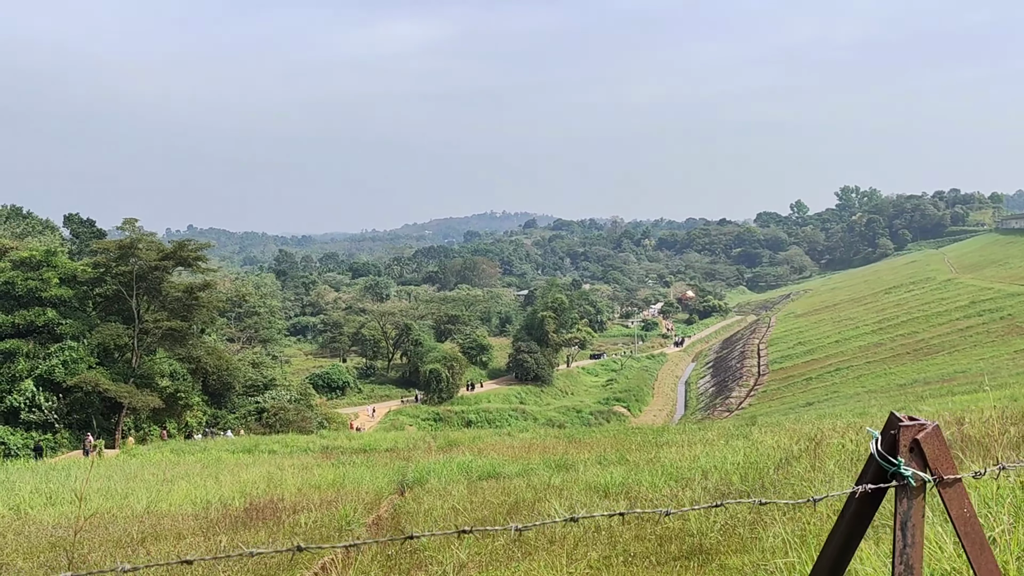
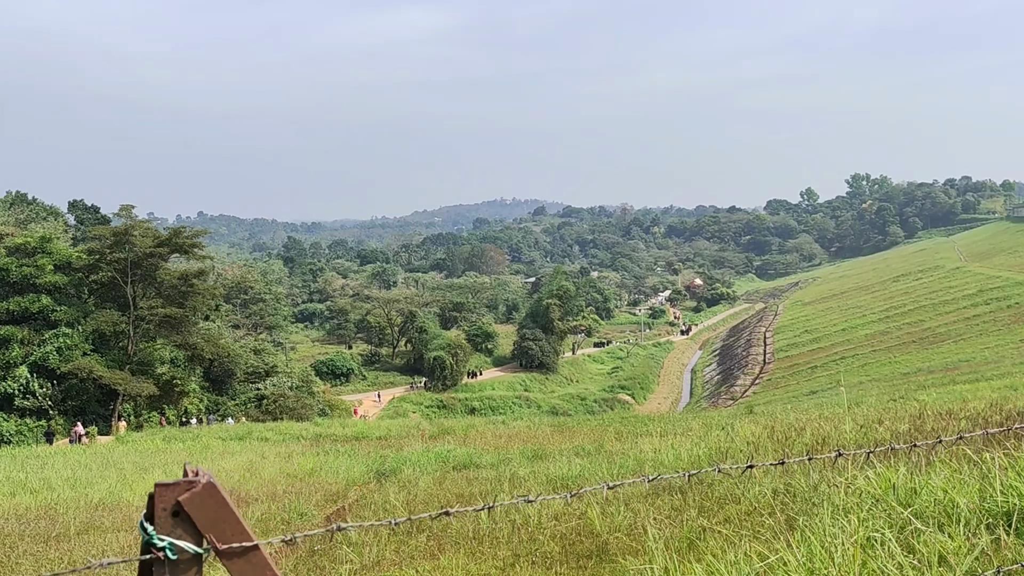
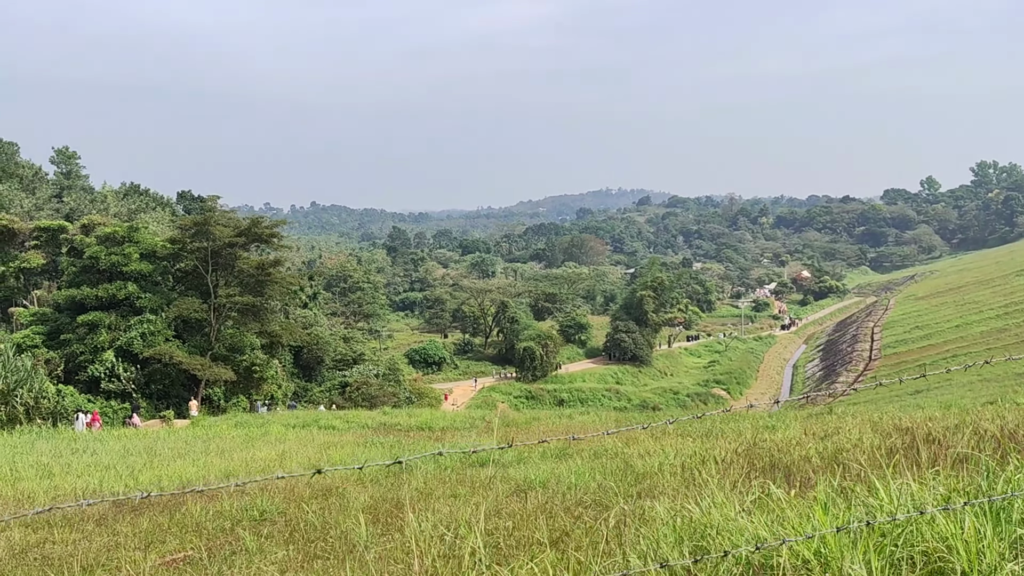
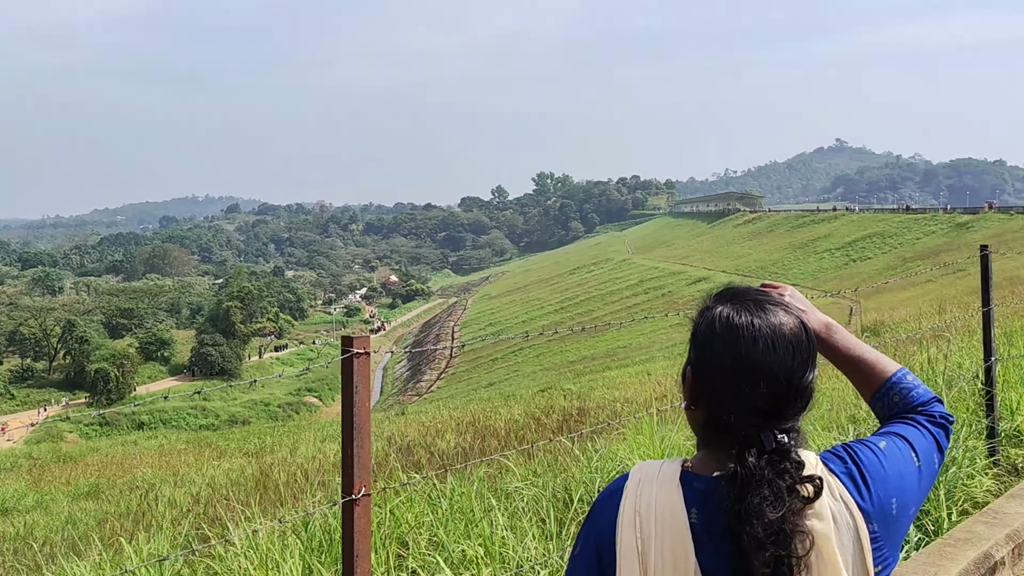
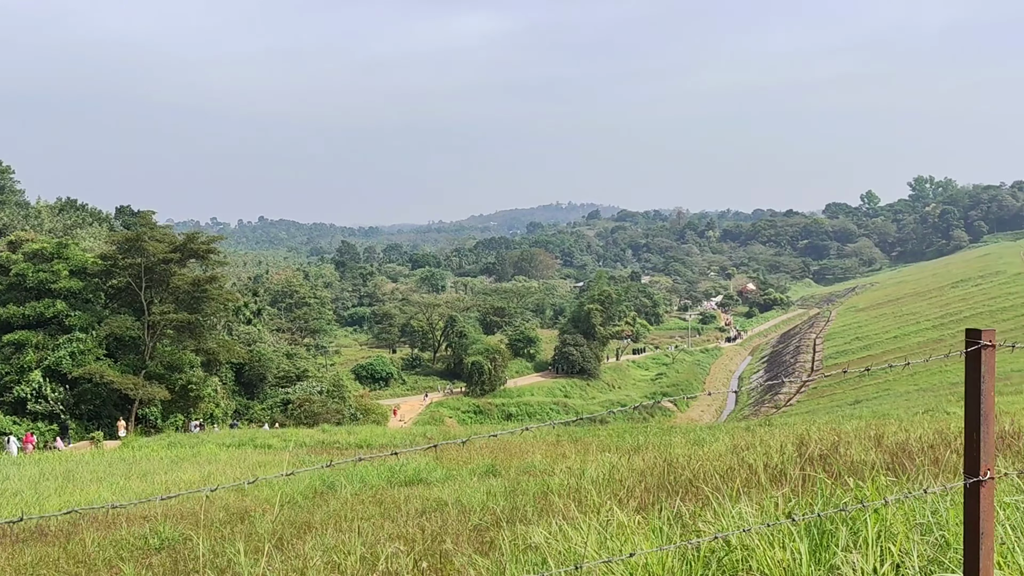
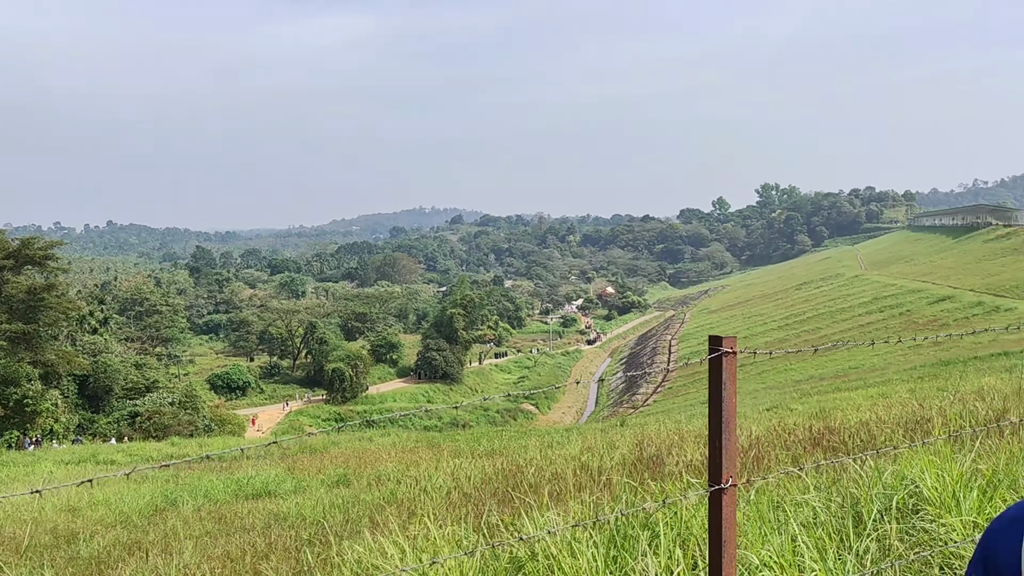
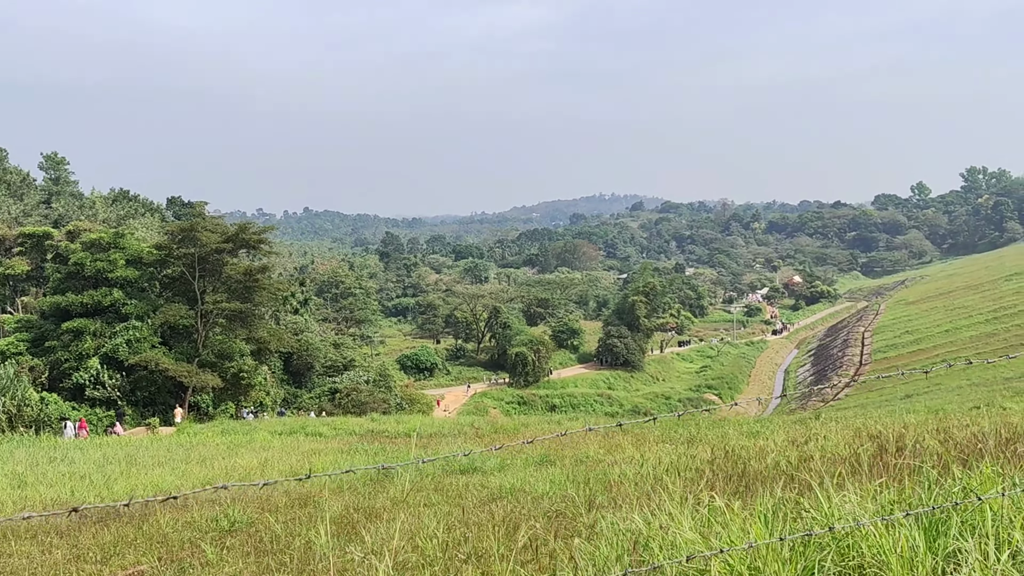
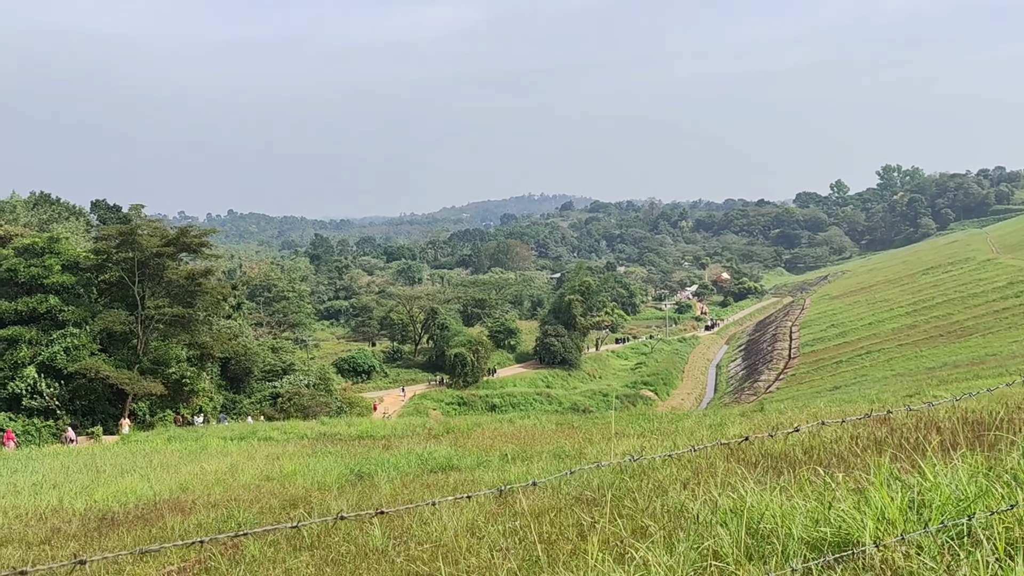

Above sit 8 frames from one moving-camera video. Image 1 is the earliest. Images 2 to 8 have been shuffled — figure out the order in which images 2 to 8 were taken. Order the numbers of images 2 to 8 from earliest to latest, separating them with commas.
2, 8, 3, 7, 5, 6, 4
